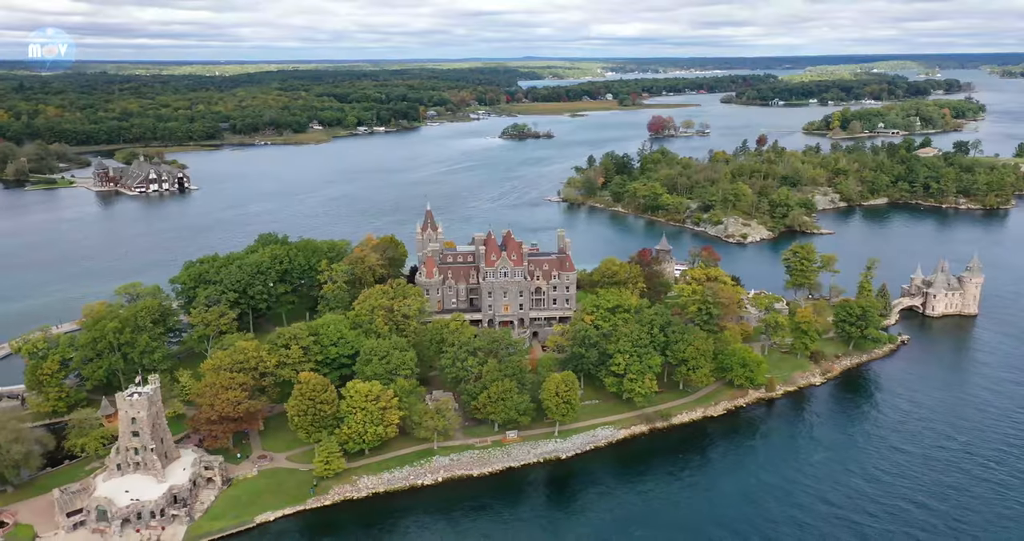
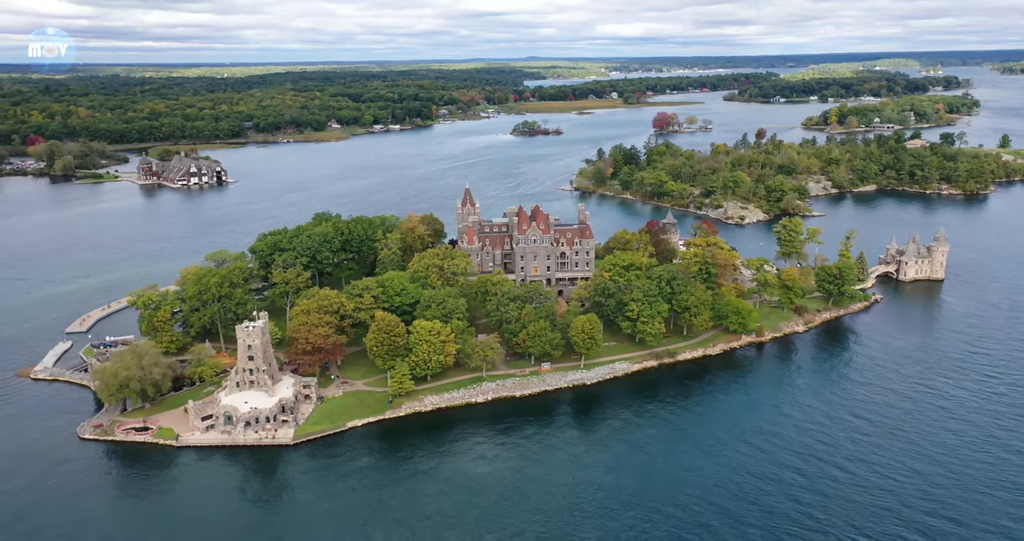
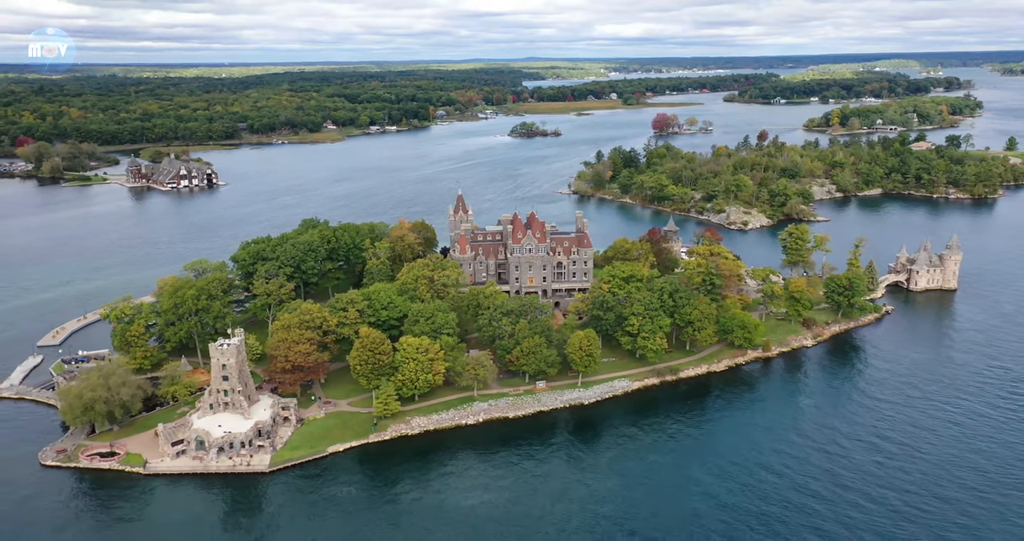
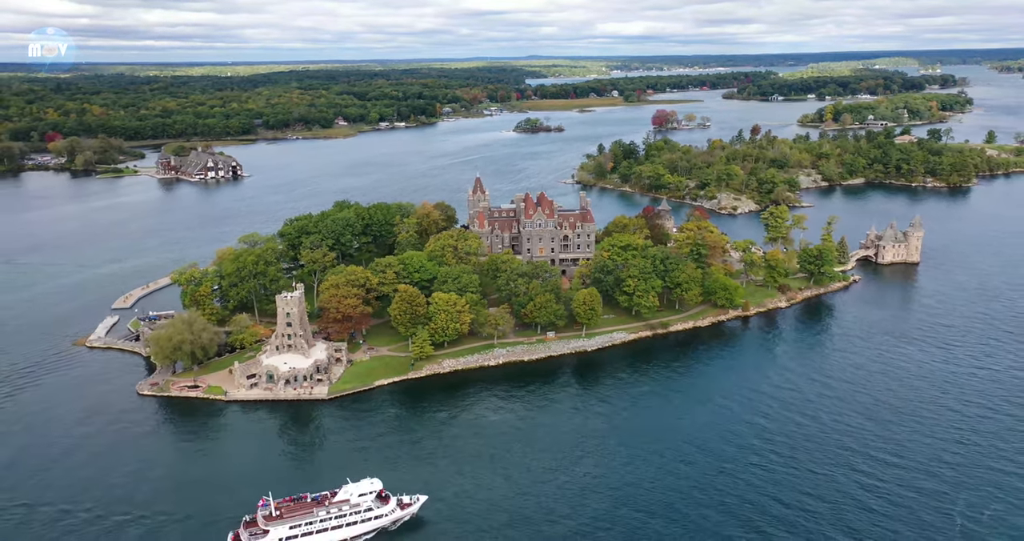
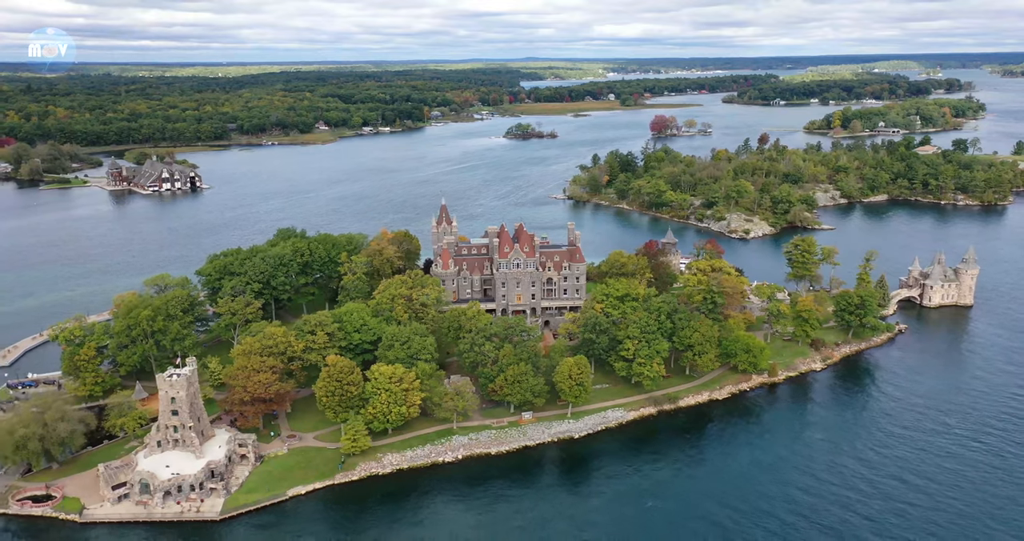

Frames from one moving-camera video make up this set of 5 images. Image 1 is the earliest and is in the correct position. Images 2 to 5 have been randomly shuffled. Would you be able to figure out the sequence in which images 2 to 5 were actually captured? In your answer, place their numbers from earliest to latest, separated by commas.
5, 3, 2, 4
